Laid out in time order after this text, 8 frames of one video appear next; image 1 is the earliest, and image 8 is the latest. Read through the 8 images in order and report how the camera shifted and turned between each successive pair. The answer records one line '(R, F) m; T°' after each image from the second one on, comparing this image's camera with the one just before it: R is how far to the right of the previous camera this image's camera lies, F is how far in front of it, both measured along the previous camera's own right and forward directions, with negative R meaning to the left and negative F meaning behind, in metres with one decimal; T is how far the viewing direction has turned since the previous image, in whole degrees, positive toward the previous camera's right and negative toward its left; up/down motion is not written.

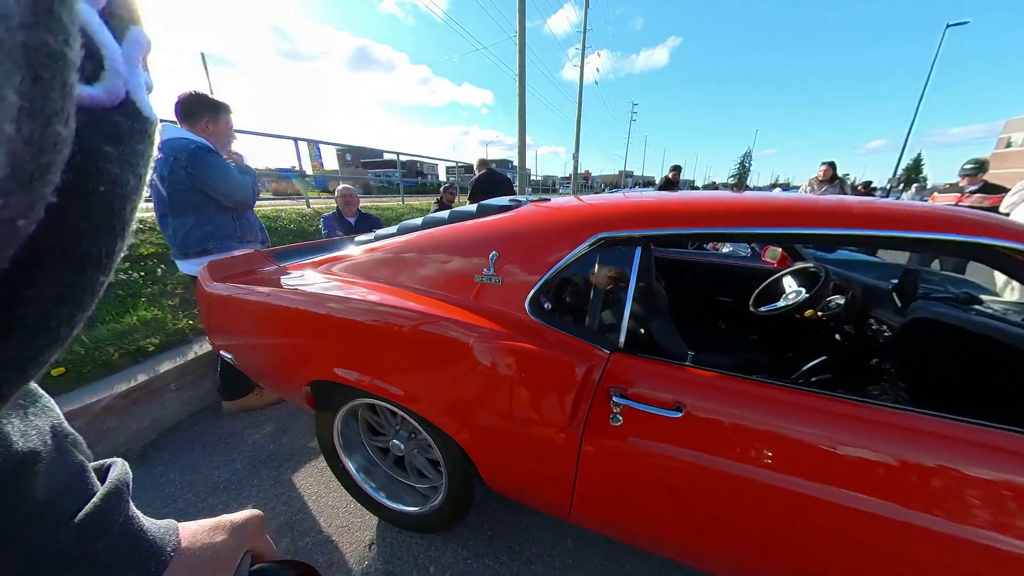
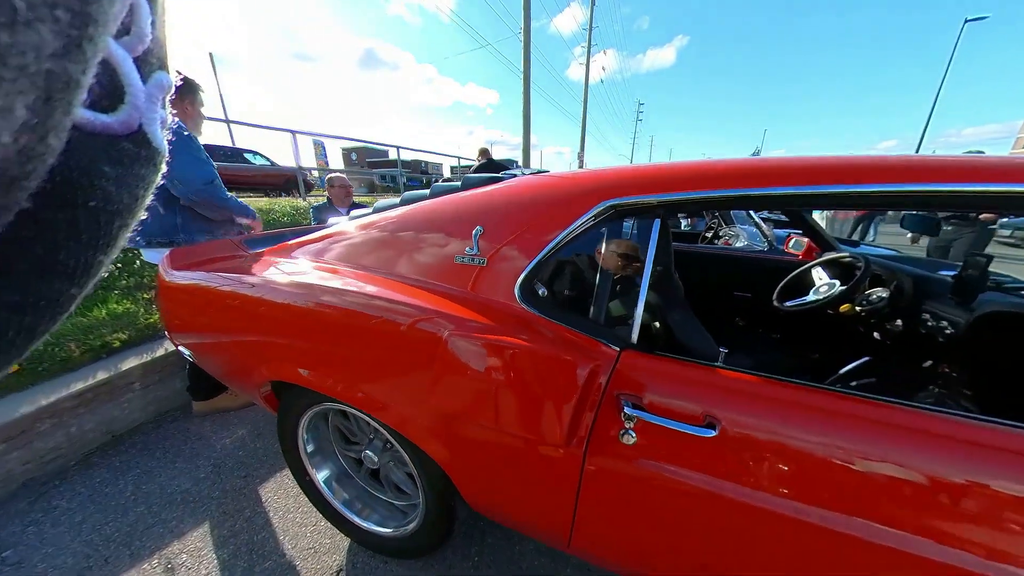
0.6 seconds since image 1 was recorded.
(+0.1, +0.2) m; -1°
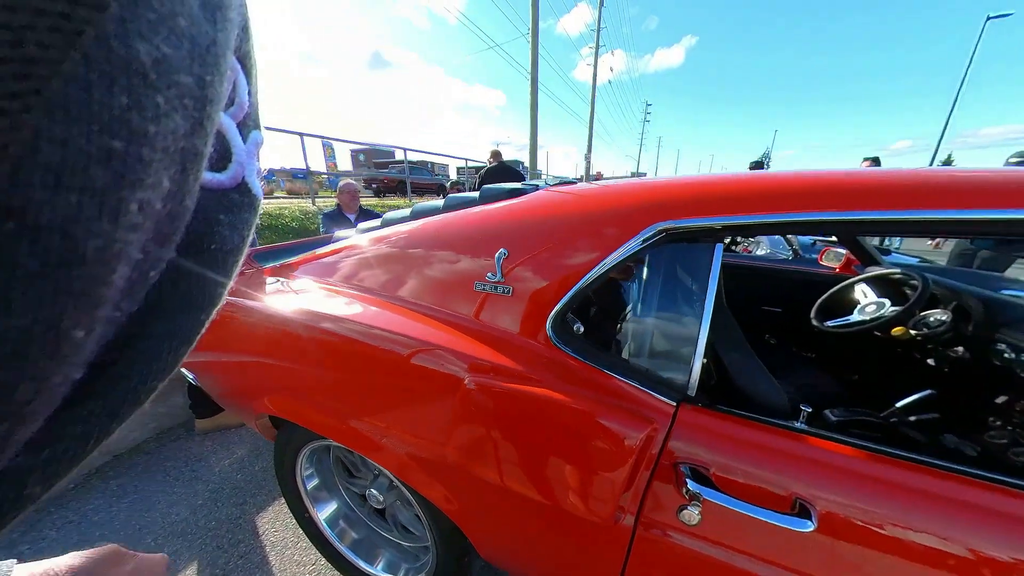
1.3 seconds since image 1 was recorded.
(-0.1, +0.1) m; -1°
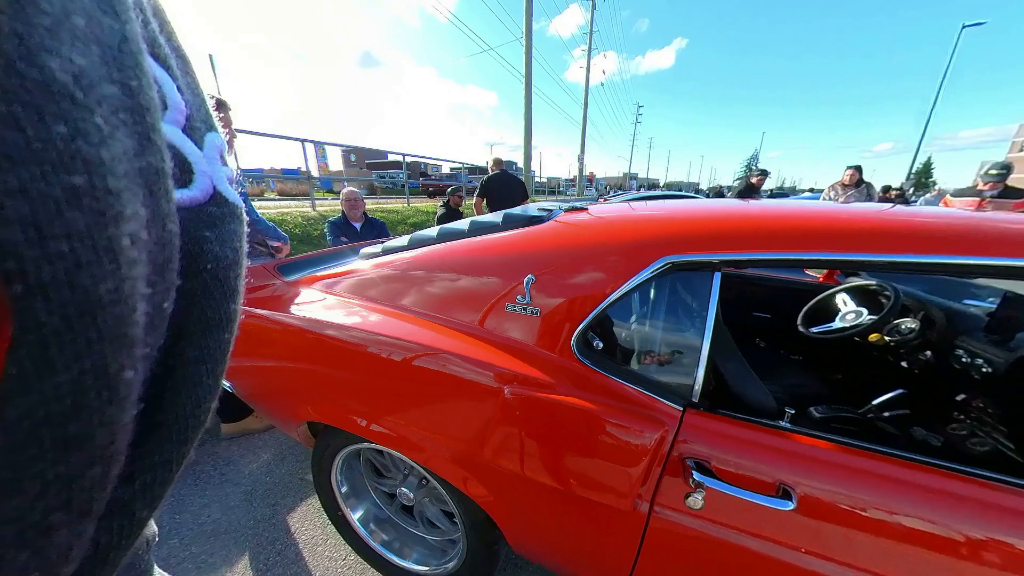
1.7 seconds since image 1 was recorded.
(-0.1, -0.1) m; +1°
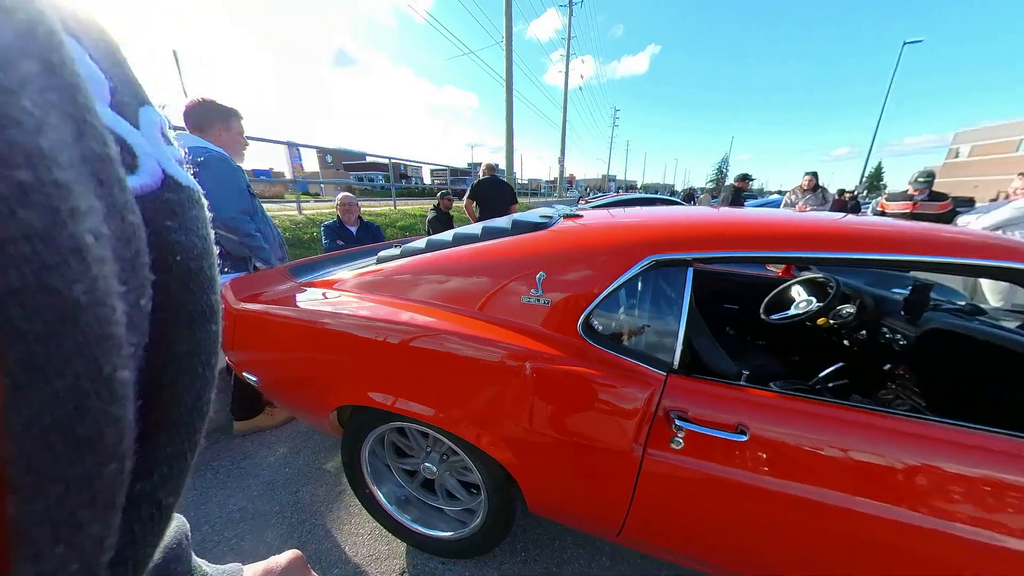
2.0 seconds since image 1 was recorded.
(-0.1, -0.2) m; +3°
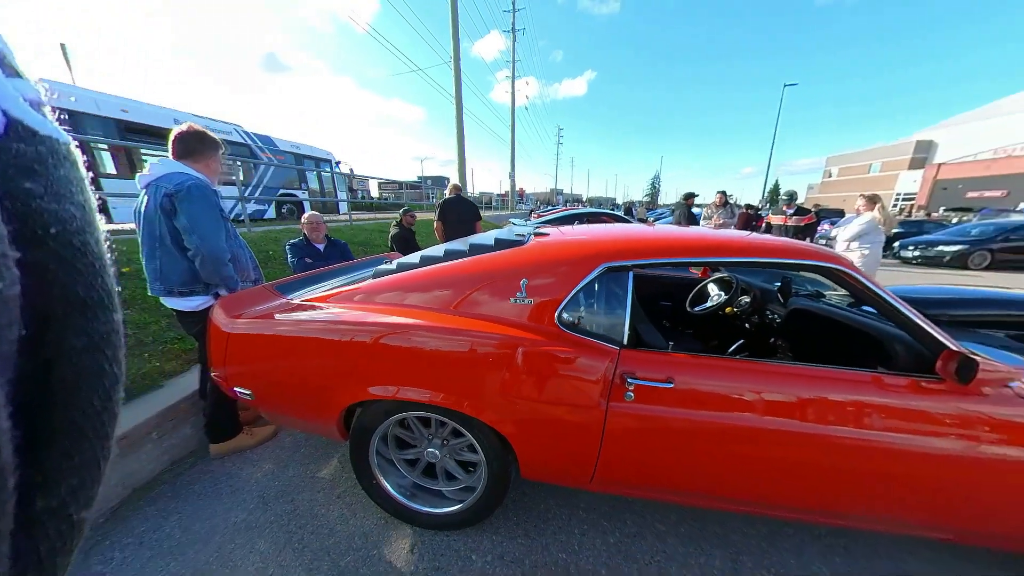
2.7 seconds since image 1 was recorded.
(-0.2, -0.3) m; +8°
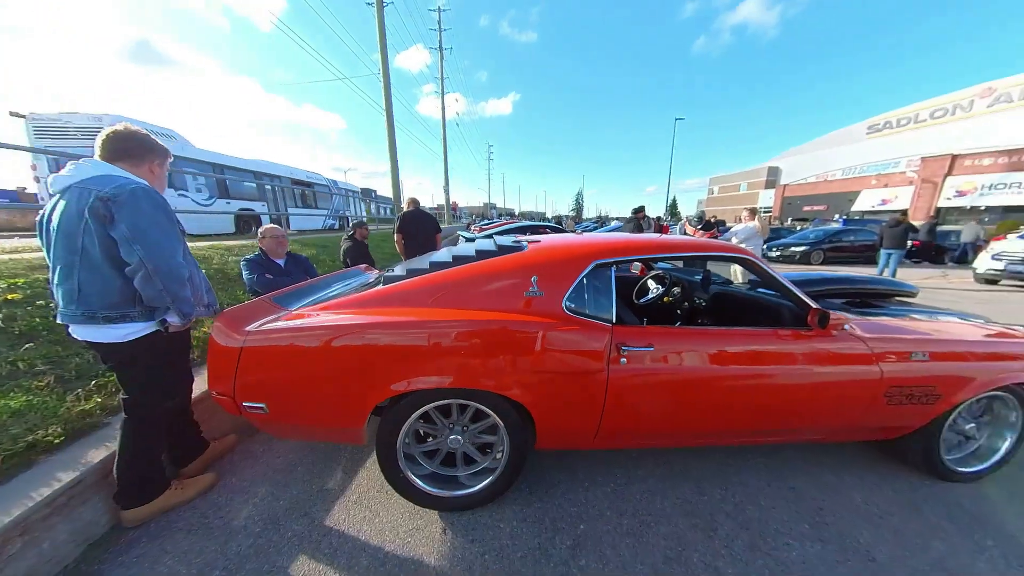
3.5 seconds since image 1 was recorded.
(-0.4, -0.2) m; +12°
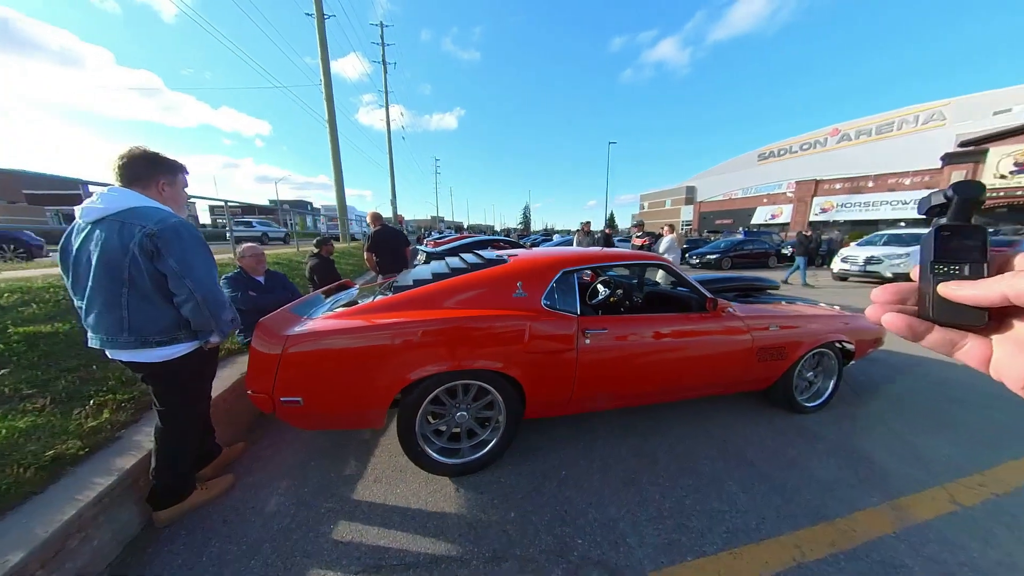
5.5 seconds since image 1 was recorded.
(-0.3, -0.5) m; +9°
